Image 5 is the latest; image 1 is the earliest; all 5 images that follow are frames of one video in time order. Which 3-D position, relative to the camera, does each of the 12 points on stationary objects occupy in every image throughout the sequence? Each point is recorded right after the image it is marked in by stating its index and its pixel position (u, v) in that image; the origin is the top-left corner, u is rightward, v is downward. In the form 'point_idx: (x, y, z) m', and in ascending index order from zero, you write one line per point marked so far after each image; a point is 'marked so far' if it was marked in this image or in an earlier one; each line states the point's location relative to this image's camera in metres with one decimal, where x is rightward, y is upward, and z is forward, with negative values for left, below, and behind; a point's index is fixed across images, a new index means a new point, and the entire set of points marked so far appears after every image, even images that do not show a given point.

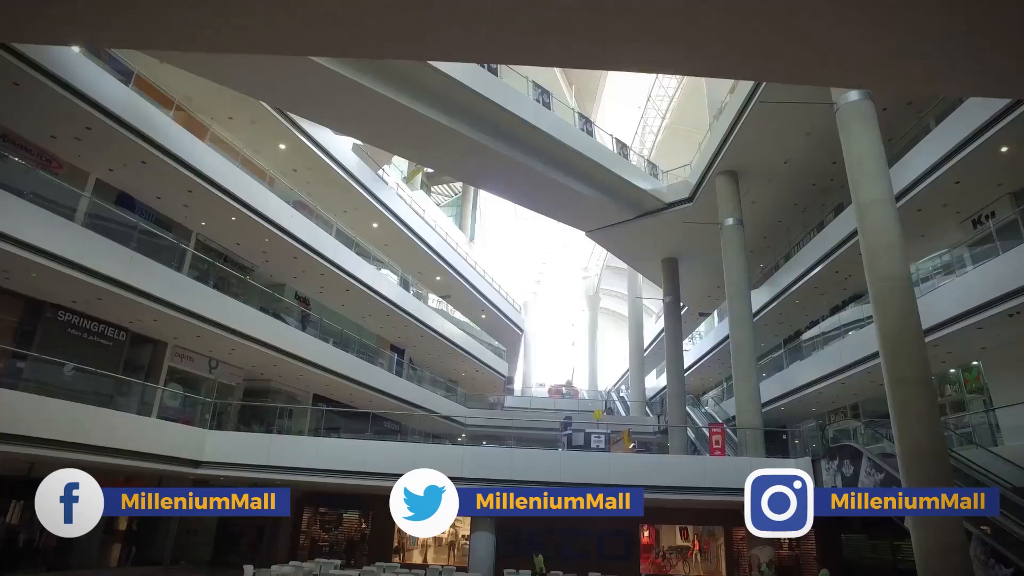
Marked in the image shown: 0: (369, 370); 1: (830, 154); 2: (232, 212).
0: (-4.4, -2.5, +19.5) m
1: (+7.7, +3.2, +15.4) m
2: (-6.4, +1.7, +14.4) m
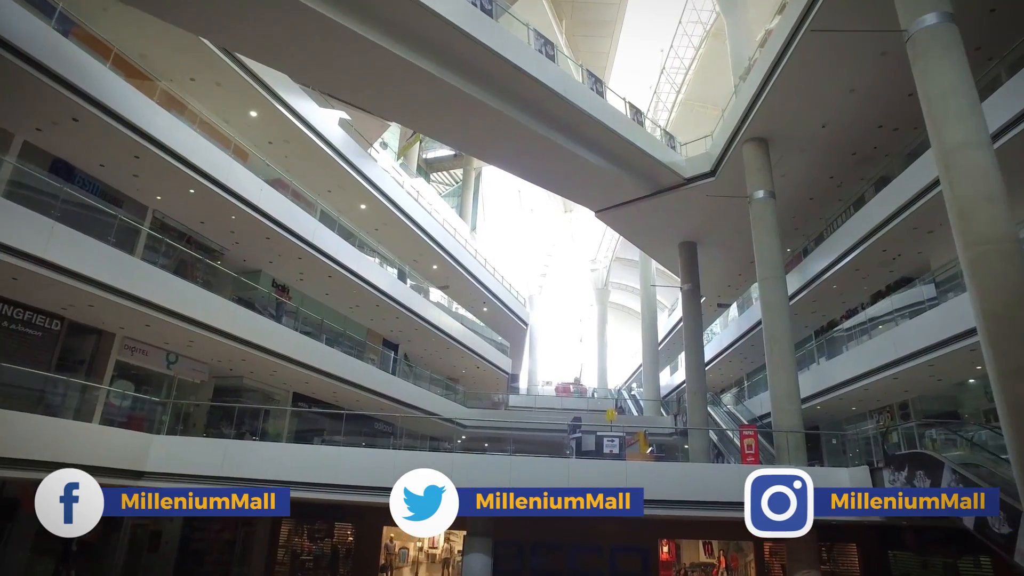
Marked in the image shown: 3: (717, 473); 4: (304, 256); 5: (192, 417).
0: (-4.3, -2.2, +17.6) m
1: (+7.7, +3.6, +13.4) m
2: (-6.4, +2.1, +12.6) m
3: (+3.6, -3.3, +11.2) m
4: (-5.3, +0.8, +16.0) m
5: (-5.7, -2.4, +11.7) m
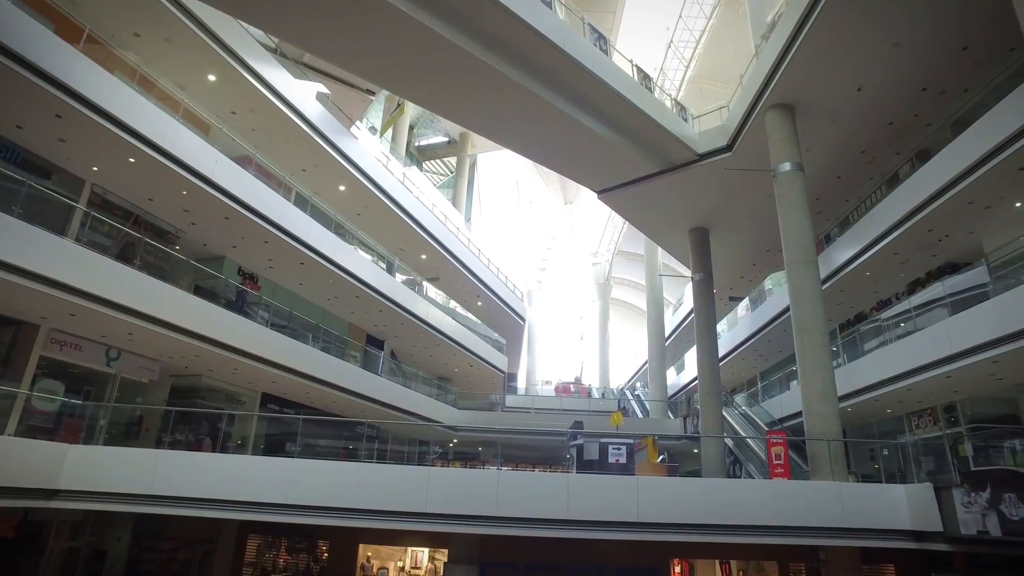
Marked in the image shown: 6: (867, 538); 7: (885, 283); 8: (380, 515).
0: (-4.5, -1.9, +16.0) m
1: (+7.5, +3.9, +11.7) m
2: (-6.5, +2.3, +10.9) m
3: (+3.5, -3.0, +9.5) m
4: (-5.4, +1.1, +14.3) m
5: (-5.9, -2.1, +10.0) m
6: (+5.2, -3.6, +9.2) m
7: (+8.8, +0.1, +15.0) m
8: (-2.0, -3.4, +9.6) m
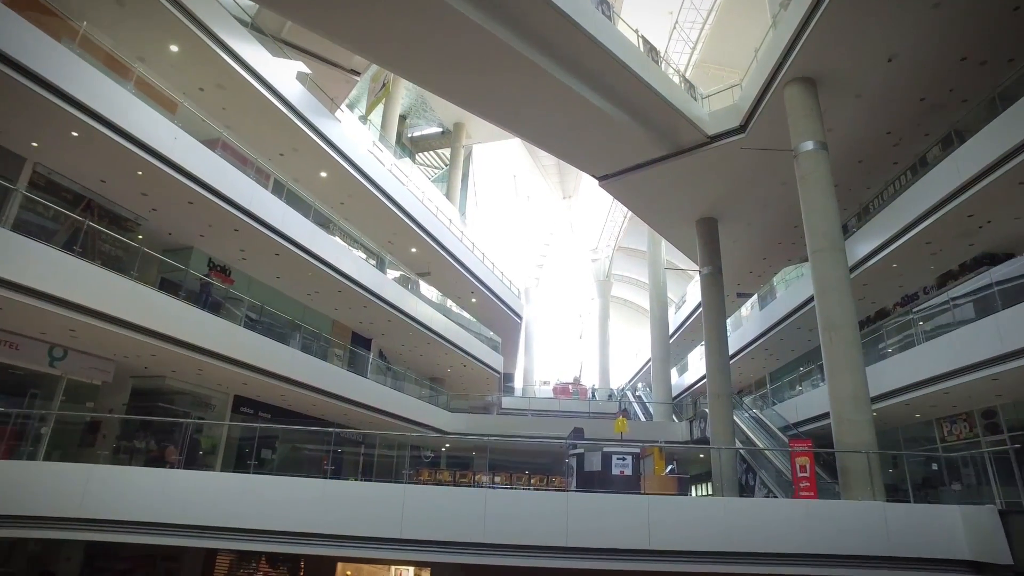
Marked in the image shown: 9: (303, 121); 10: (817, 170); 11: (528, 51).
0: (-4.6, -1.8, +14.7) m
1: (+7.4, +4.0, +10.5) m
2: (-6.7, +2.5, +9.7) m
3: (+3.3, -2.9, +8.3) m
4: (-5.5, +1.2, +13.1) m
5: (-6.0, -2.0, +8.8) m
6: (+5.1, -3.5, +8.1) m
7: (+8.7, +0.3, +13.8) m
8: (-2.1, -3.3, +8.4) m
9: (-4.8, +3.8, +14.6) m
10: (+5.1, +2.0, +10.7) m
11: (+0.3, +4.0, +10.8) m
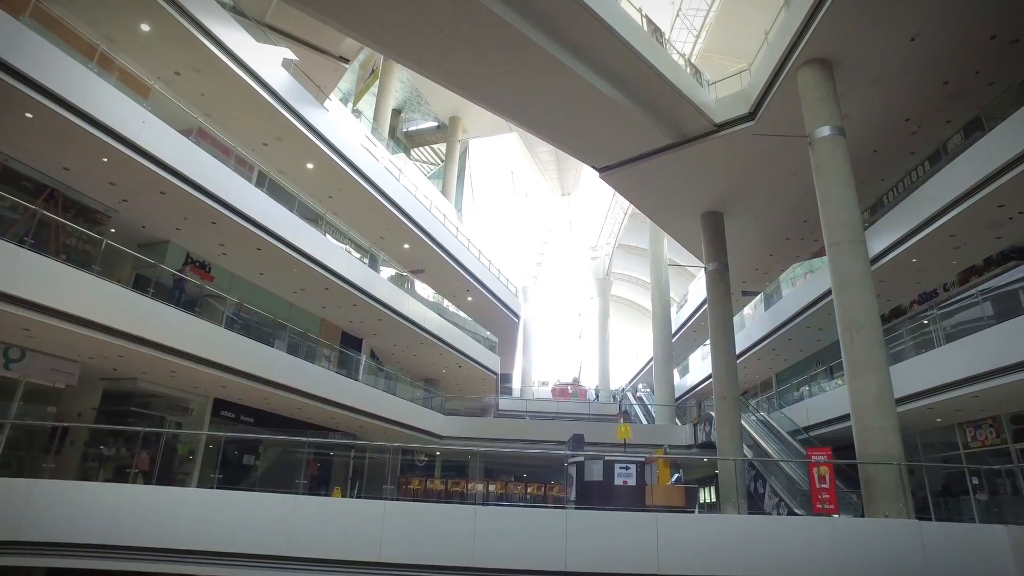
0: (-4.7, -1.7, +14.0) m
1: (+7.3, +4.0, +9.7) m
2: (-6.7, +2.5, +8.9) m
3: (+3.3, -2.8, +7.6) m
4: (-5.6, +1.3, +12.3) m
5: (-6.1, -1.9, +8.0) m
6: (+5.0, -3.4, +7.3) m
7: (+8.6, +0.3, +13.1) m
8: (-2.2, -3.2, +7.6) m
9: (-4.9, +3.9, +13.9) m
10: (+5.0, +2.0, +9.9) m
11: (+0.2, +4.1, +10.1) m
